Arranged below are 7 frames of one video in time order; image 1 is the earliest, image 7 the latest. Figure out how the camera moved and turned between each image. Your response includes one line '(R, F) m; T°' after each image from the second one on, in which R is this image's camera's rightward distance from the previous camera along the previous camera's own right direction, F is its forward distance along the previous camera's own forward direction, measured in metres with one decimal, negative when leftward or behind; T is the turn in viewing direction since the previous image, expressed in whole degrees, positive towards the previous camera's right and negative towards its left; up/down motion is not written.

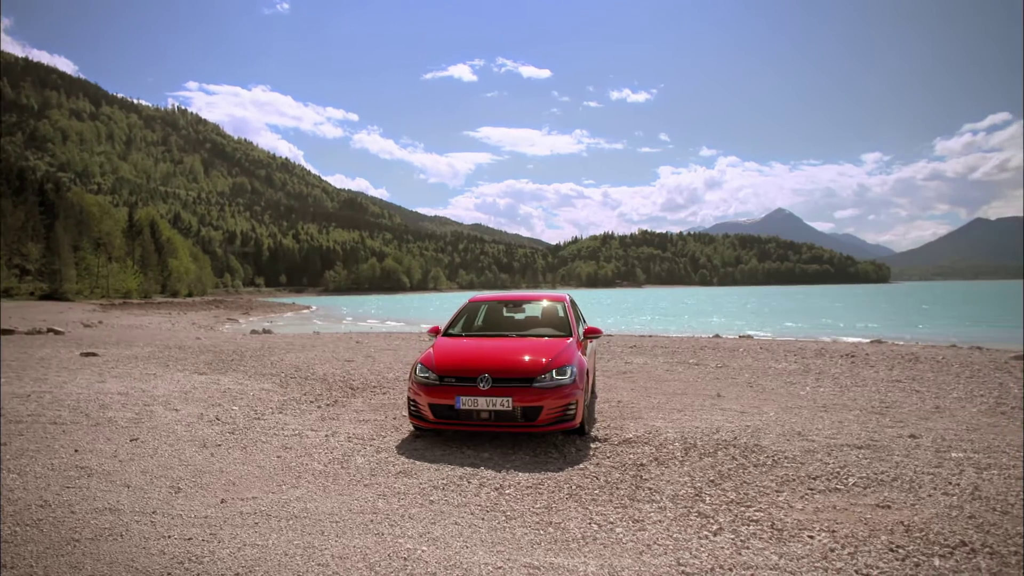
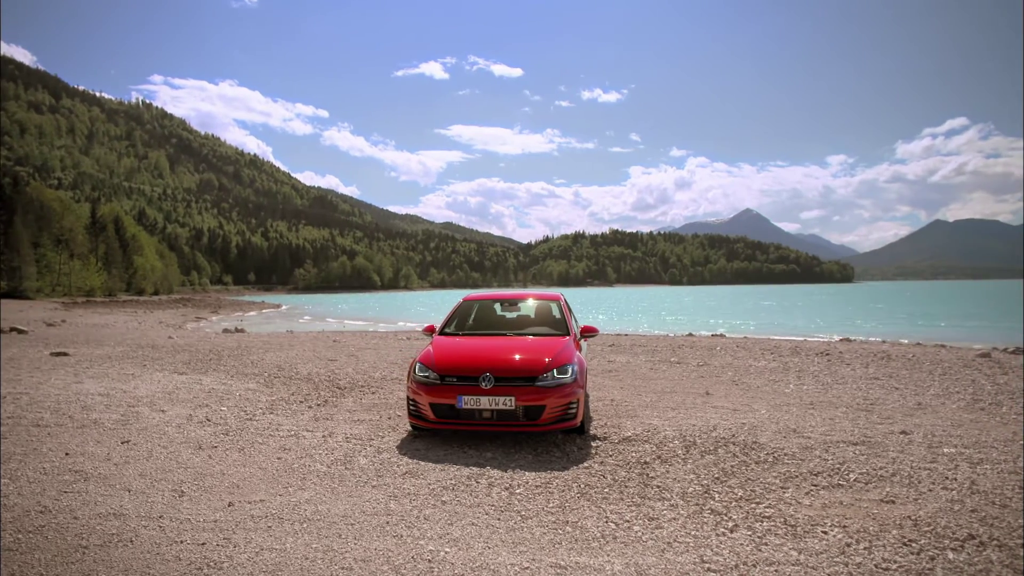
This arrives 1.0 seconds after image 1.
(-0.3, 0.0) m; +2°
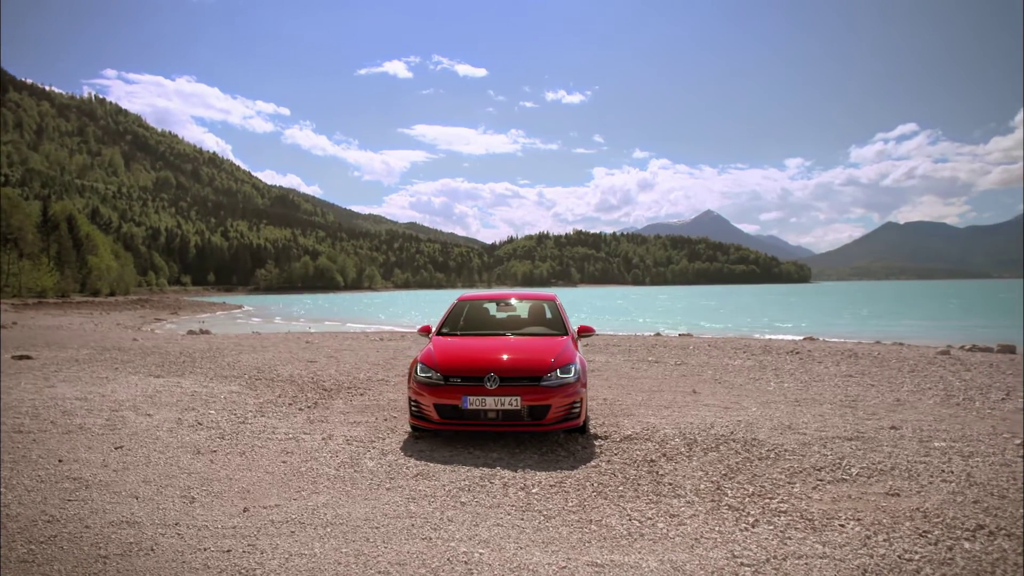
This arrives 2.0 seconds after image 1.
(-0.3, 0.0) m; +3°
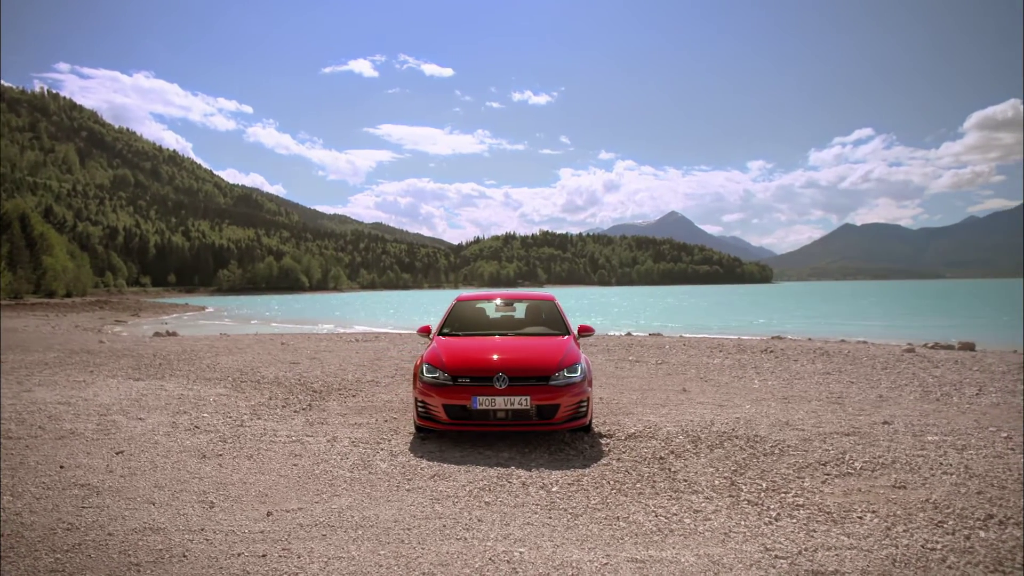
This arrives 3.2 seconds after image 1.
(-0.4, 0.0) m; +3°
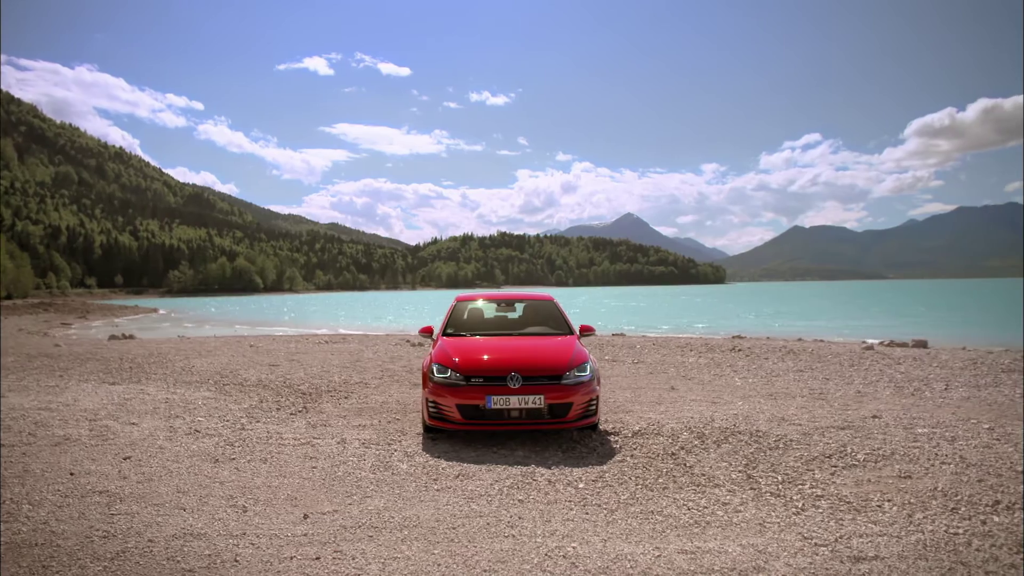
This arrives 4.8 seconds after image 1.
(-0.5, 0.0) m; +3°
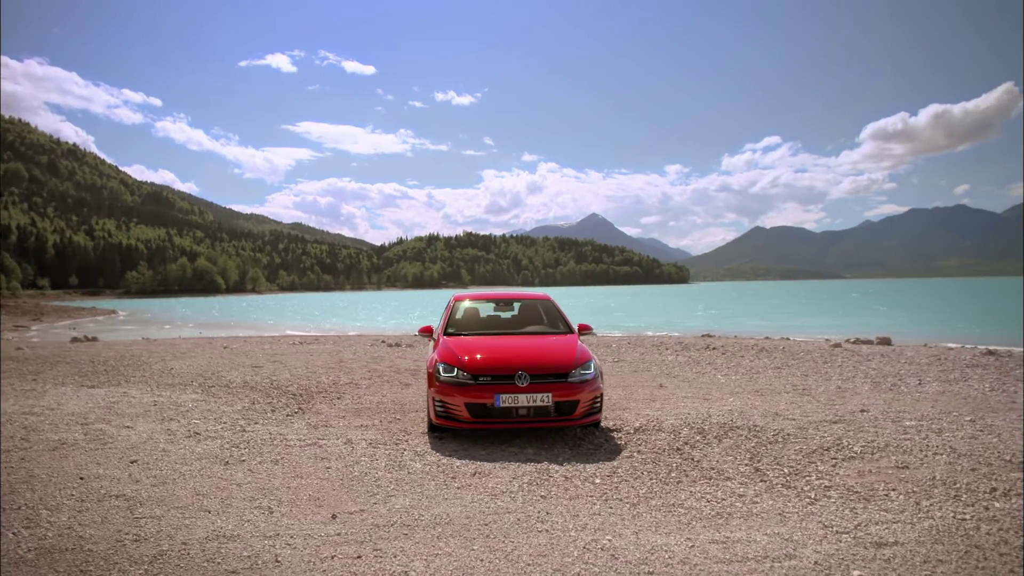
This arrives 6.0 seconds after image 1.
(-0.4, 0.0) m; +3°
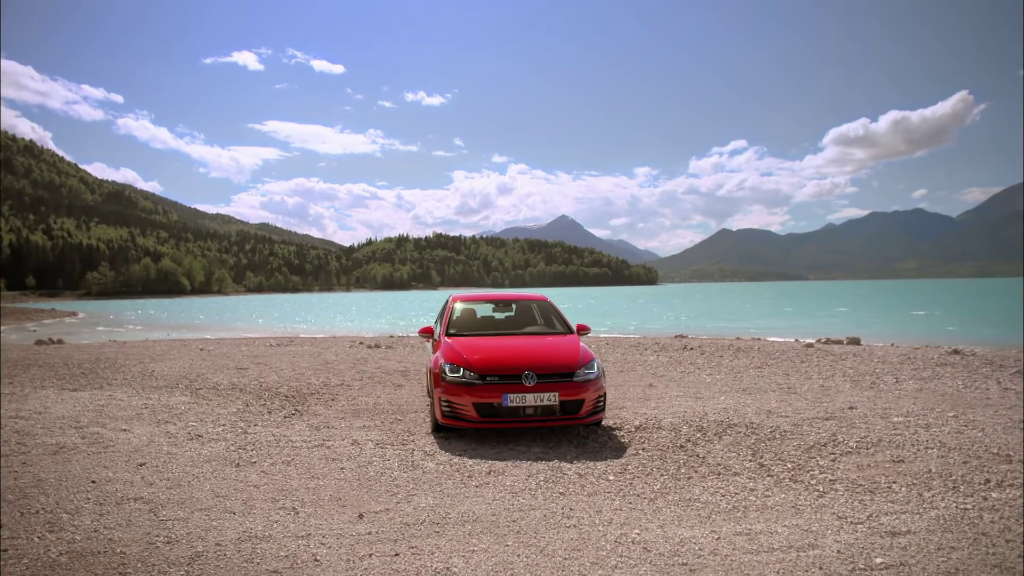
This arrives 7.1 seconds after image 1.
(-0.3, -0.1) m; +2°
